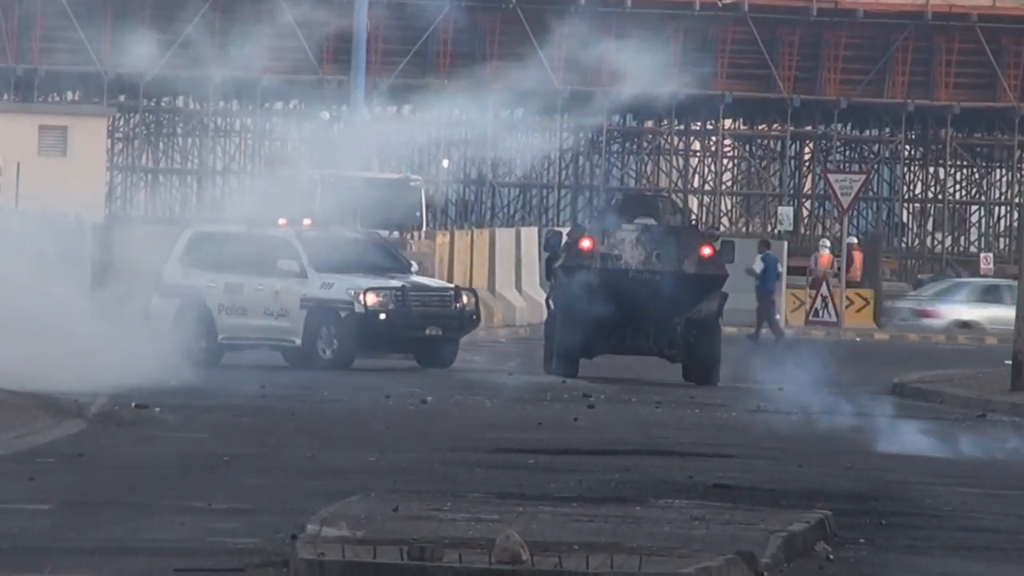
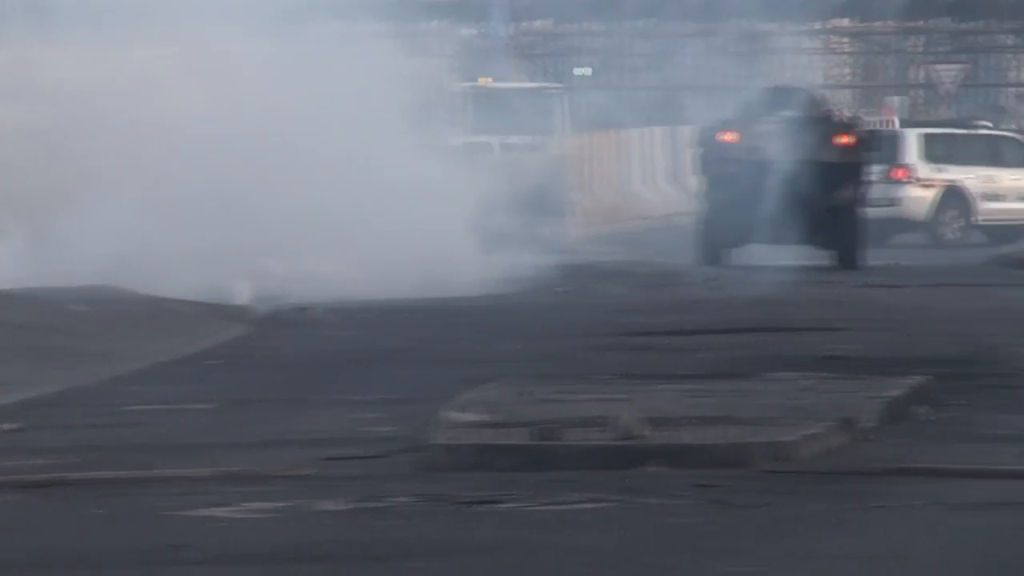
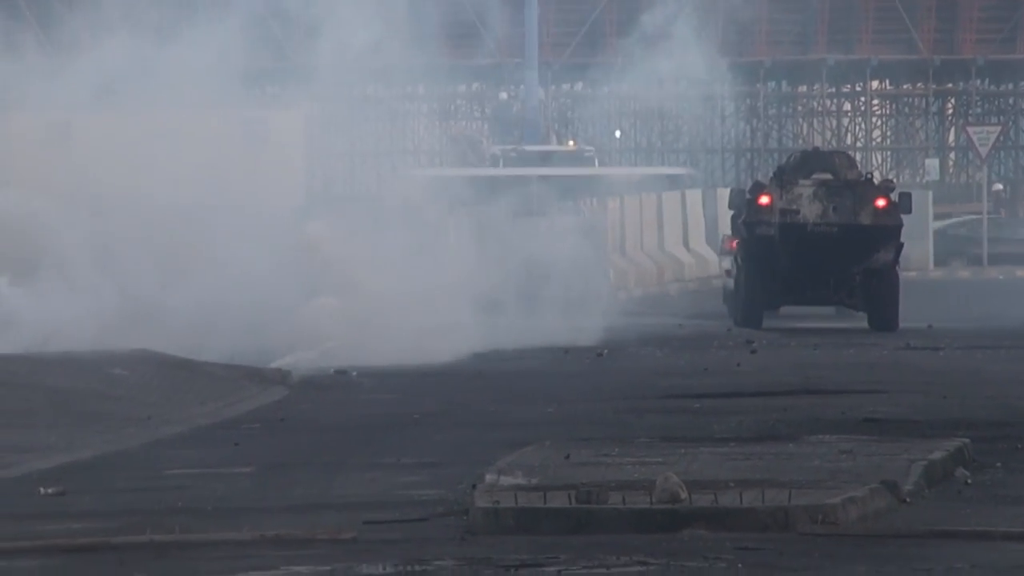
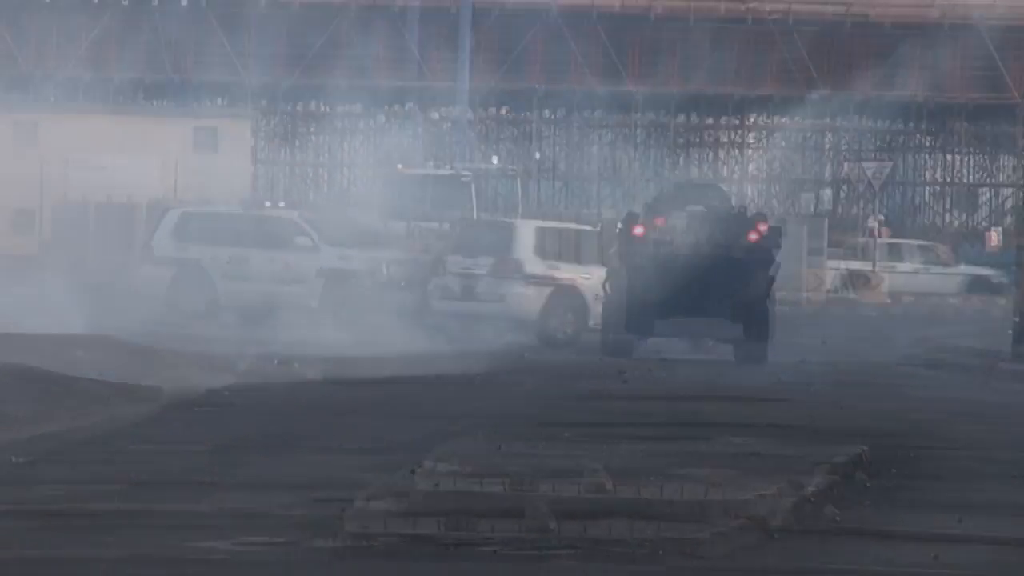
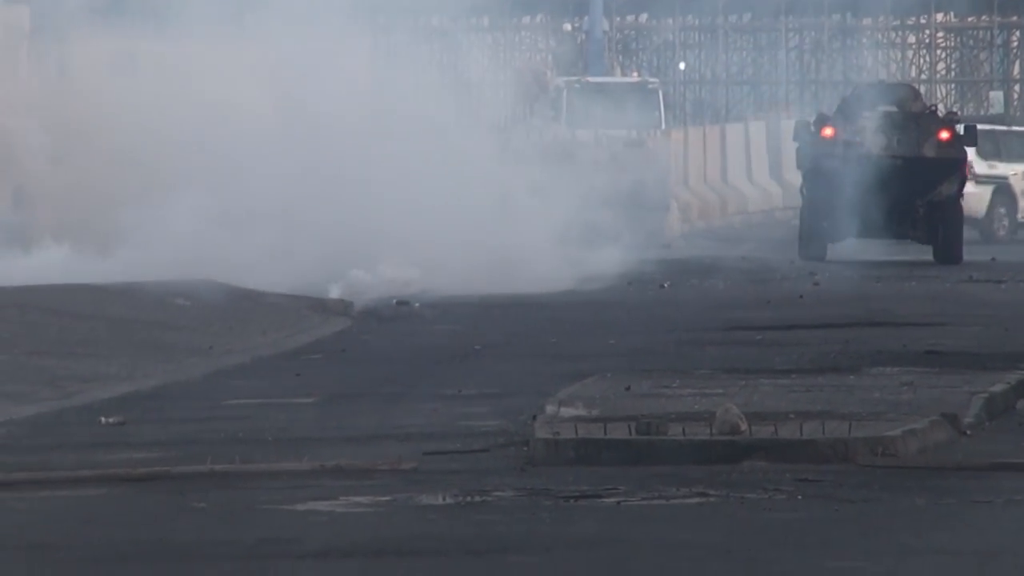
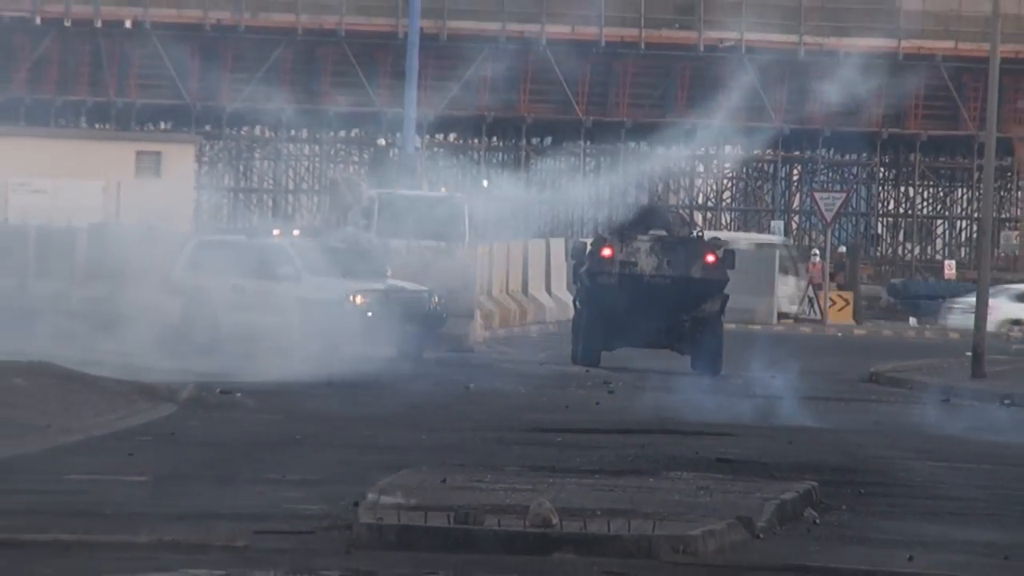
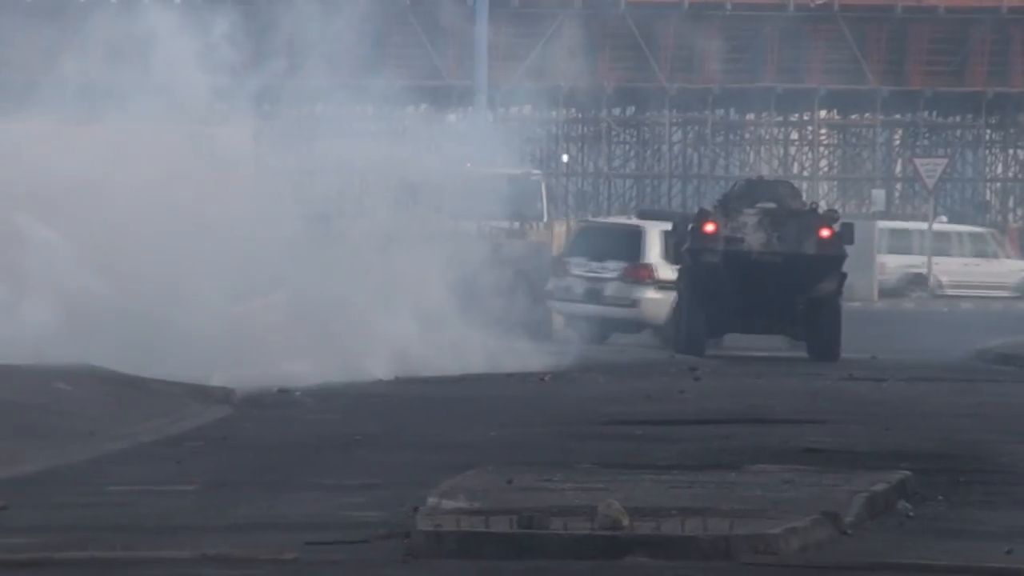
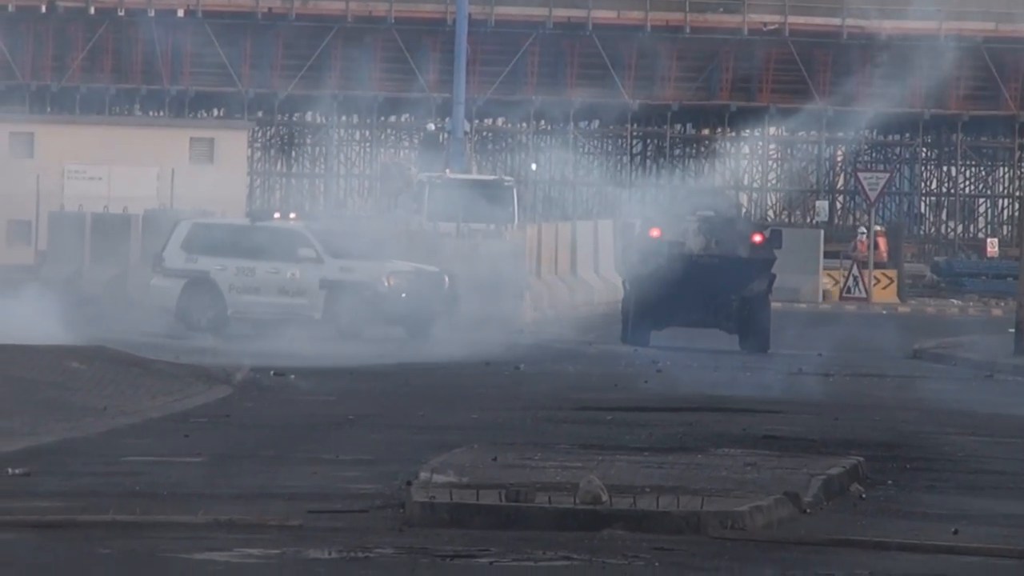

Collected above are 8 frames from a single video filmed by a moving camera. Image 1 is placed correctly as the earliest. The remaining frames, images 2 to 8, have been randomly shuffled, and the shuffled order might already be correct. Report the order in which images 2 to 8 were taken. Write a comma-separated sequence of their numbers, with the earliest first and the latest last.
6, 8, 4, 7, 3, 5, 2
